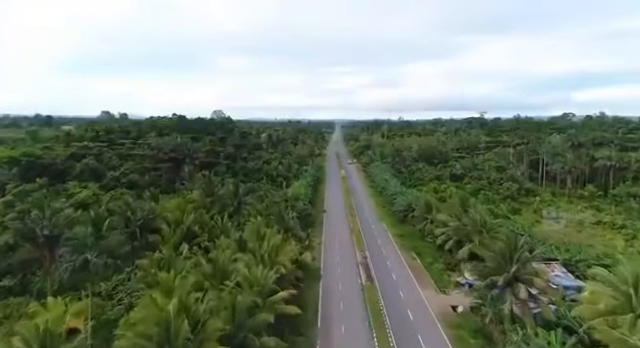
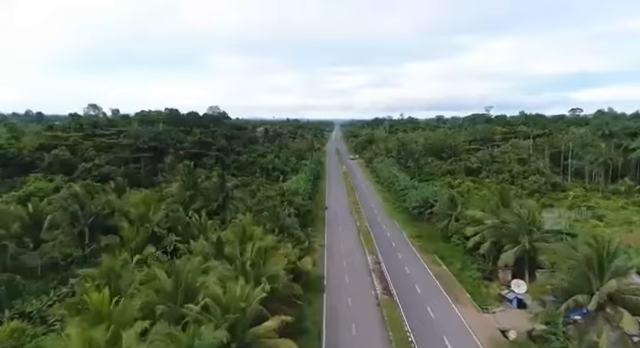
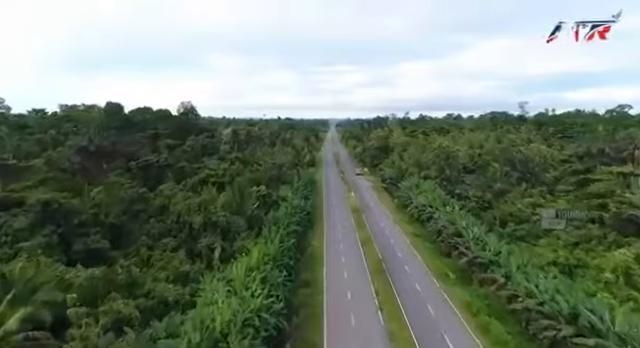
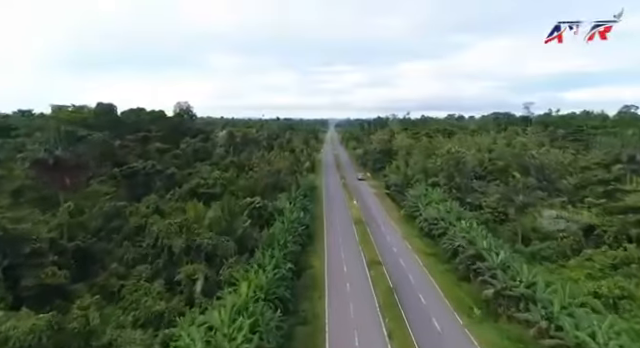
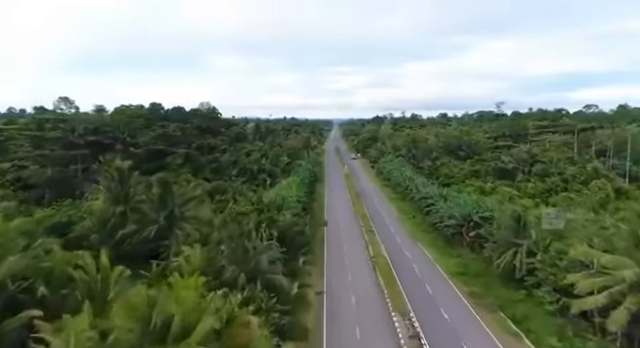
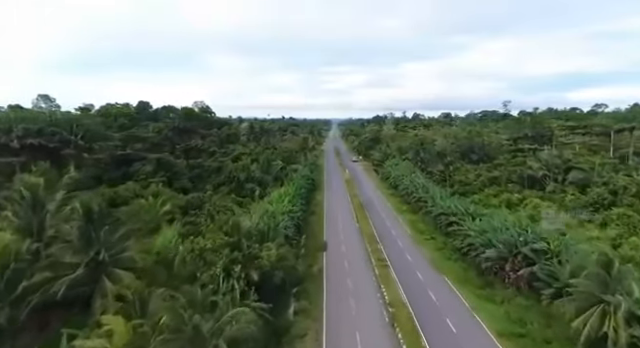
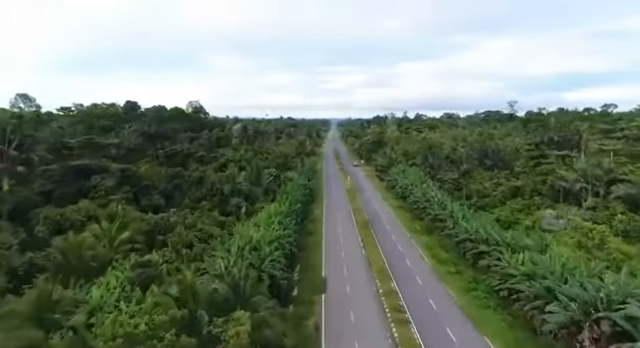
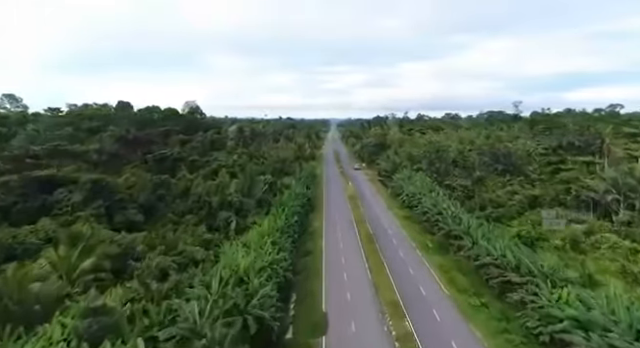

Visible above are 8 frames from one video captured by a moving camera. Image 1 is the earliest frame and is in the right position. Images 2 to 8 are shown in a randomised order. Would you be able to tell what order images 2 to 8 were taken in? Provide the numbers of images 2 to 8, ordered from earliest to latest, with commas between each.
2, 5, 6, 7, 8, 3, 4
